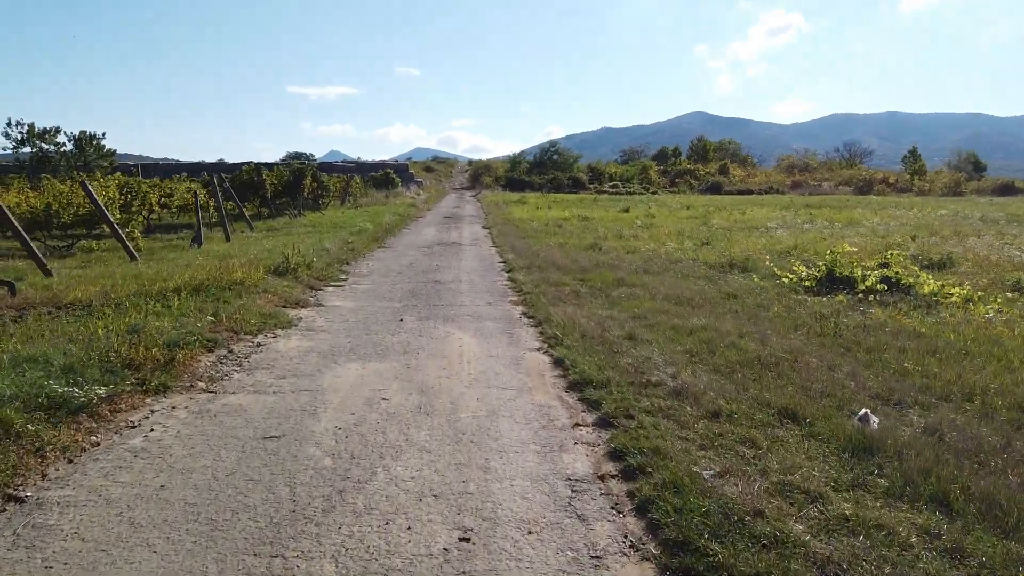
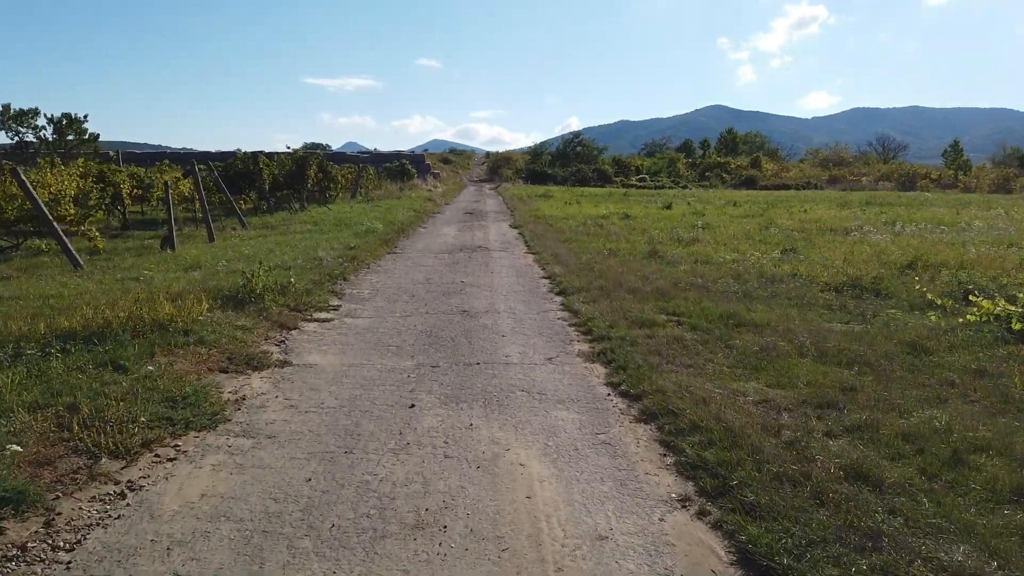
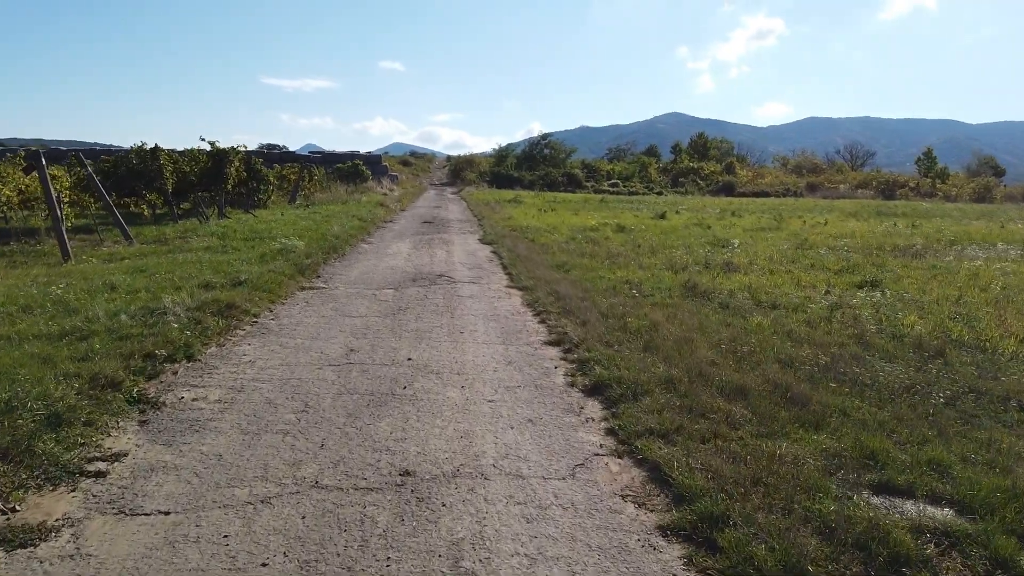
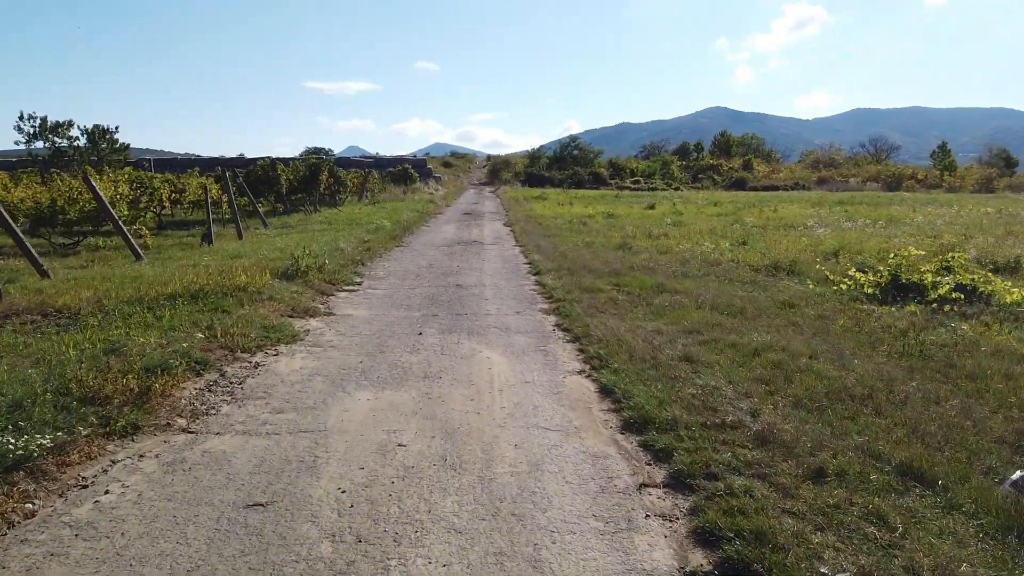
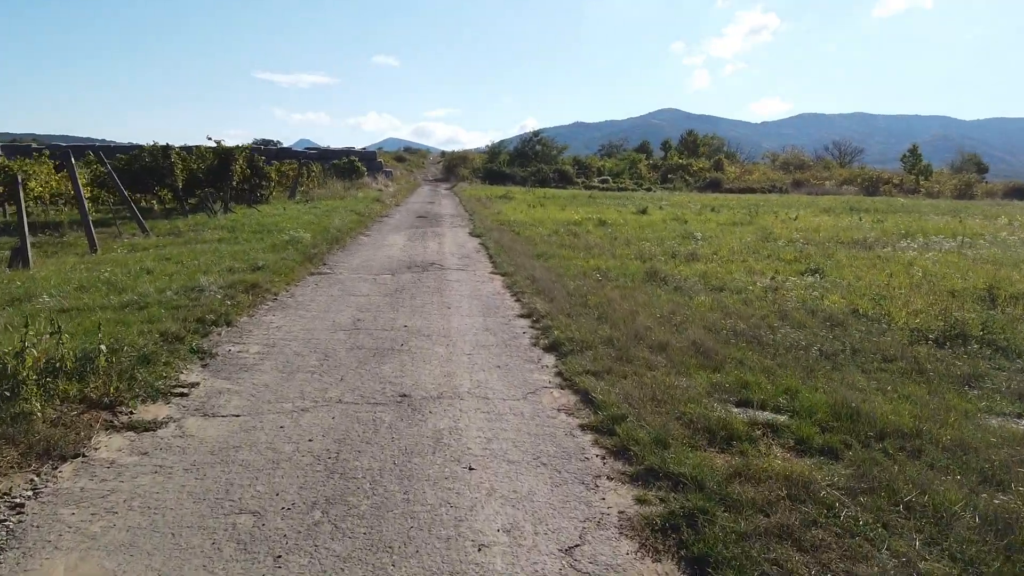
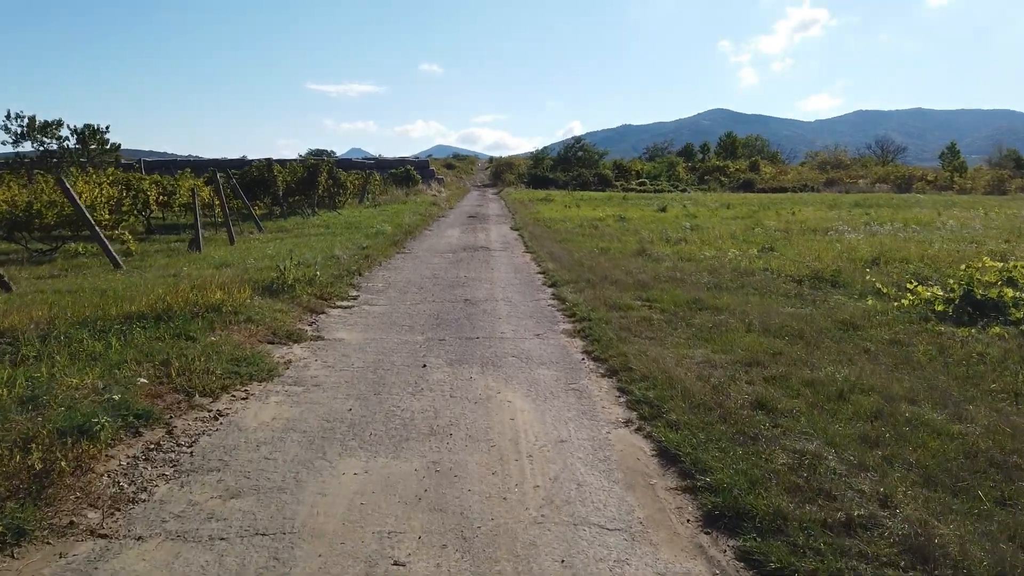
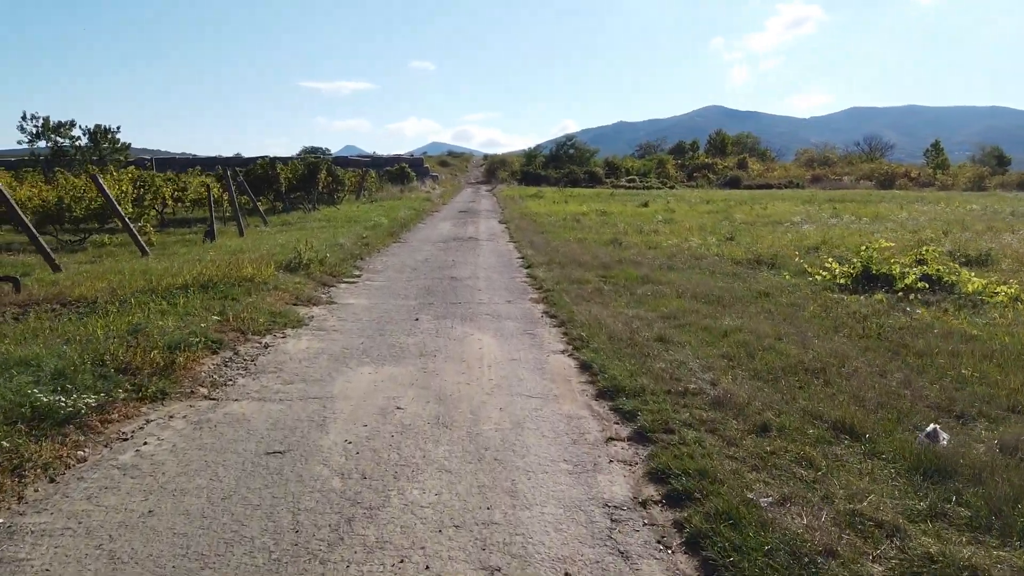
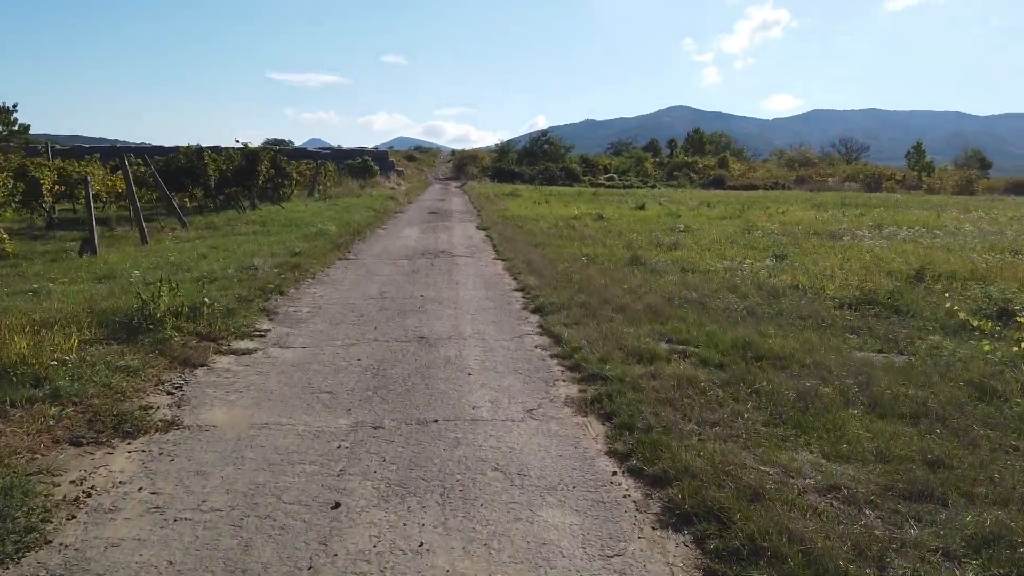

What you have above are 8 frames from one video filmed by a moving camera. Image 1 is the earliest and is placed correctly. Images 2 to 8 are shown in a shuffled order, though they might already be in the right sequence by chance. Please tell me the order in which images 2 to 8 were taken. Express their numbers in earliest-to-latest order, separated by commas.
7, 4, 6, 2, 8, 5, 3
